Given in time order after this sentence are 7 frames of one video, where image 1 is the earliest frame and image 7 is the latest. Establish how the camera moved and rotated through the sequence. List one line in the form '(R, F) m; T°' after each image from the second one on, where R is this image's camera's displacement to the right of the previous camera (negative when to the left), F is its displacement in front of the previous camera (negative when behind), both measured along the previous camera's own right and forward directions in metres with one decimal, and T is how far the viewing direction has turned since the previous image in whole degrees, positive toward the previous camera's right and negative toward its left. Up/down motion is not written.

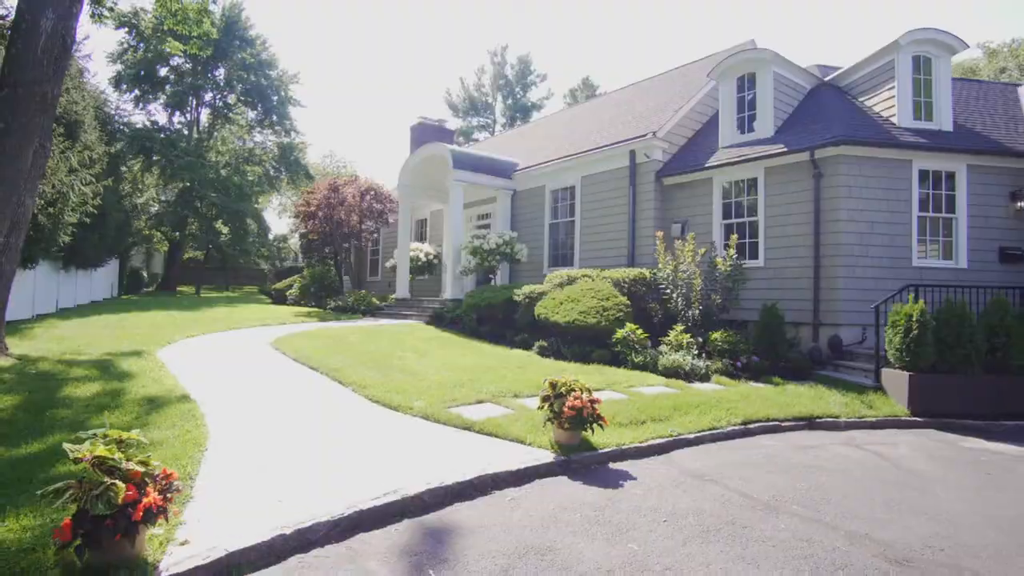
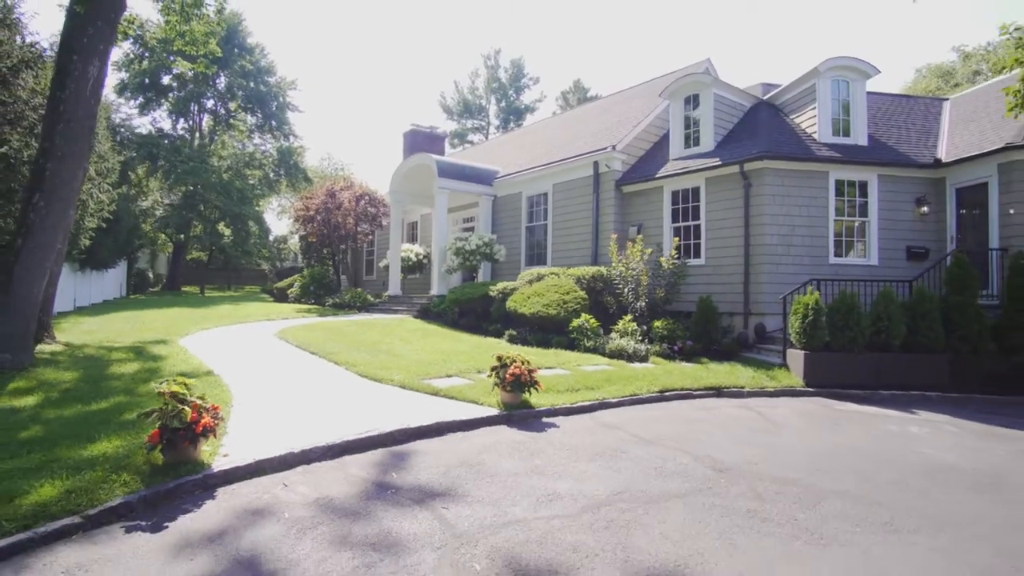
(+0.5, -1.5) m; 0°
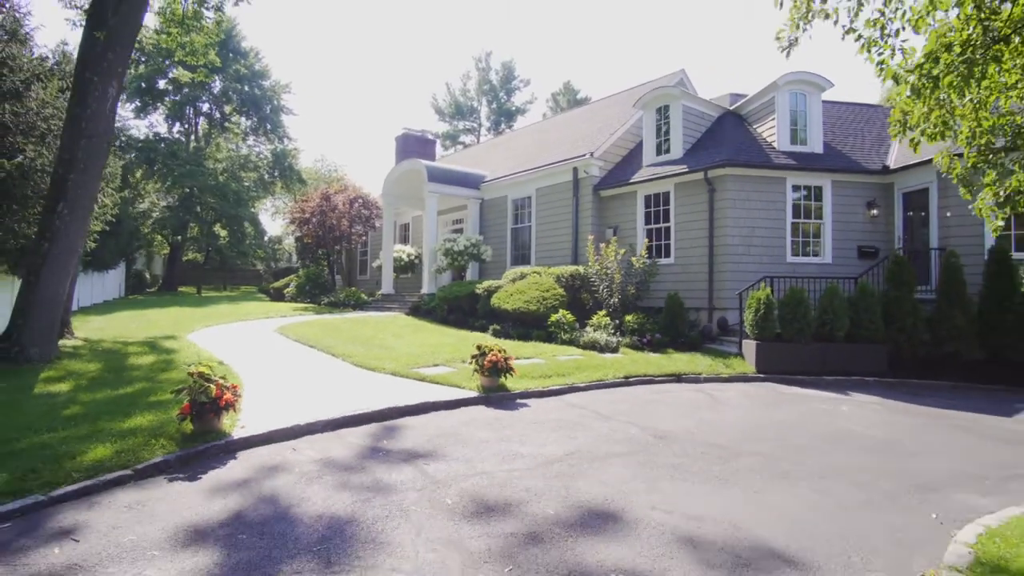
(+0.2, -0.9) m; +1°
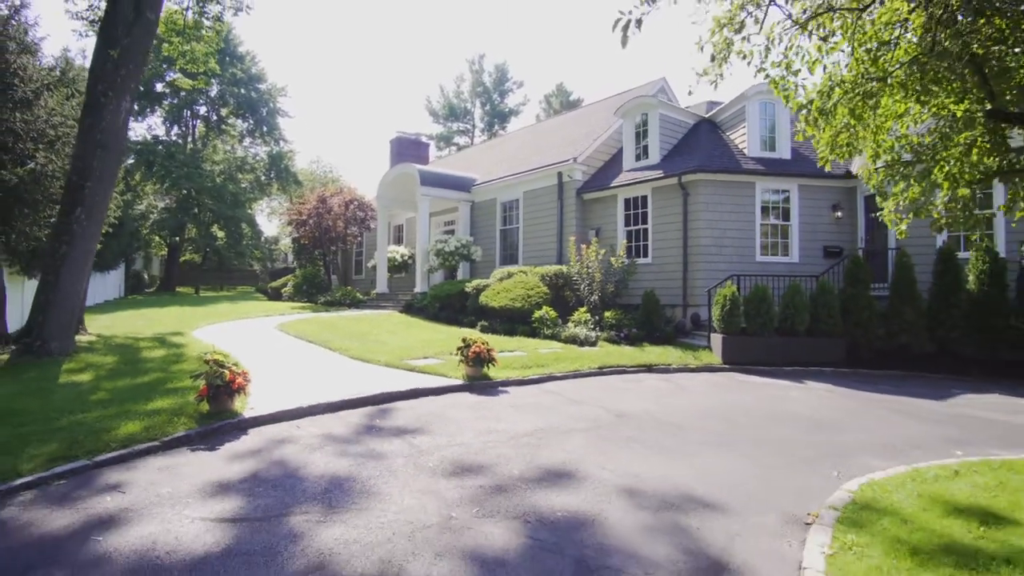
(+0.2, -0.8) m; 0°
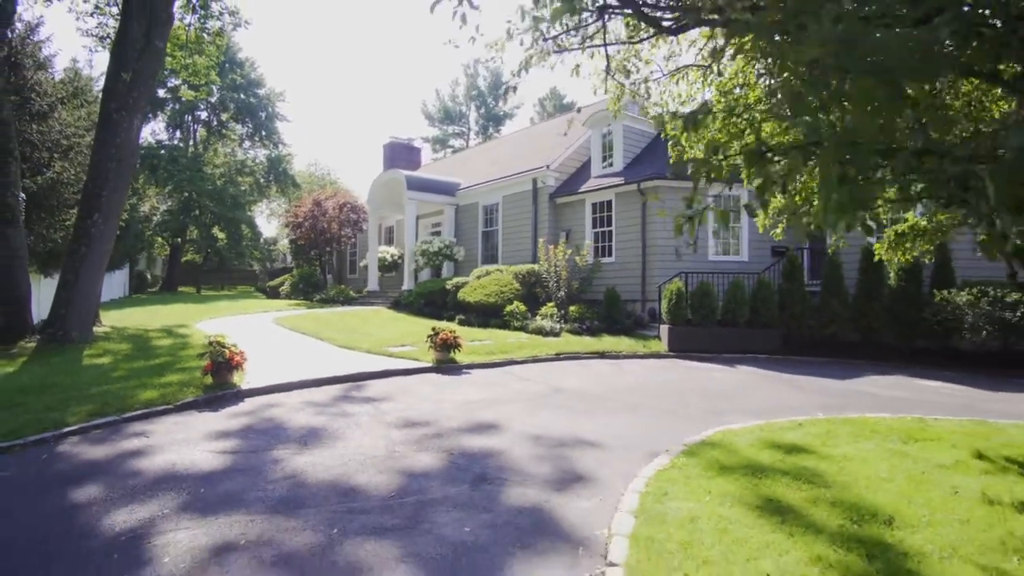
(+0.6, -1.3) m; 0°
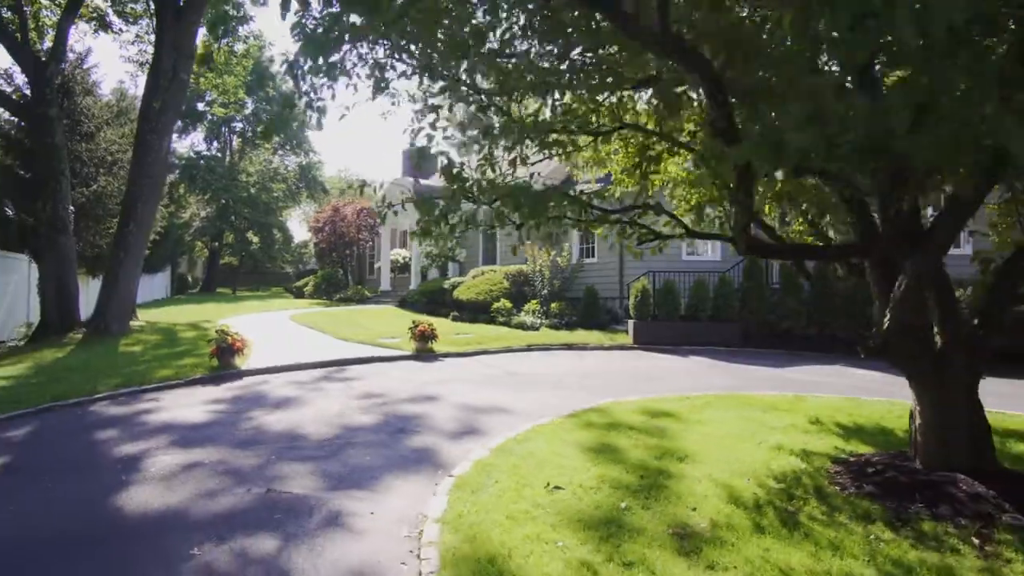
(+1.3, -1.3) m; -3°
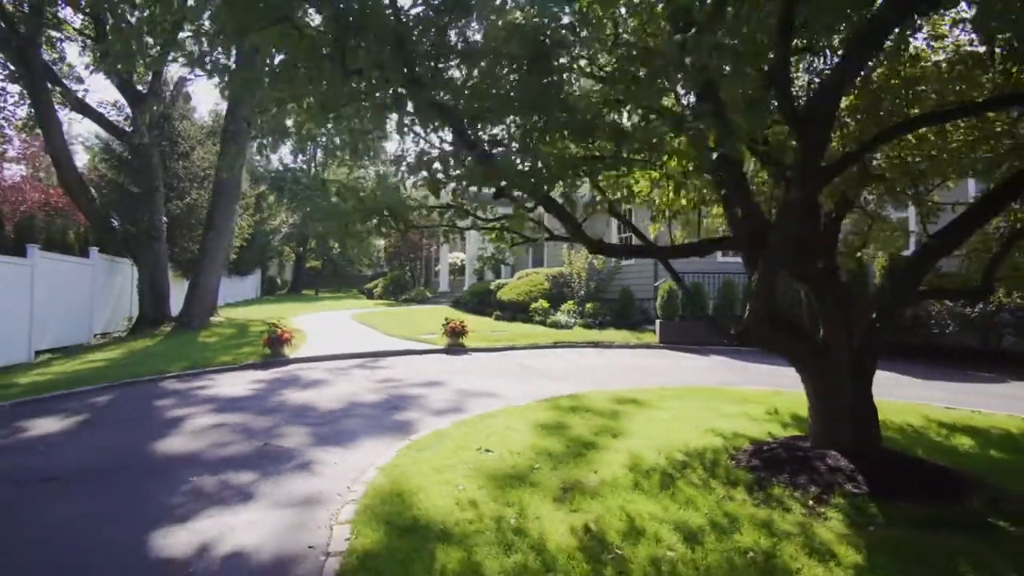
(+1.2, -0.7) m; -8°
